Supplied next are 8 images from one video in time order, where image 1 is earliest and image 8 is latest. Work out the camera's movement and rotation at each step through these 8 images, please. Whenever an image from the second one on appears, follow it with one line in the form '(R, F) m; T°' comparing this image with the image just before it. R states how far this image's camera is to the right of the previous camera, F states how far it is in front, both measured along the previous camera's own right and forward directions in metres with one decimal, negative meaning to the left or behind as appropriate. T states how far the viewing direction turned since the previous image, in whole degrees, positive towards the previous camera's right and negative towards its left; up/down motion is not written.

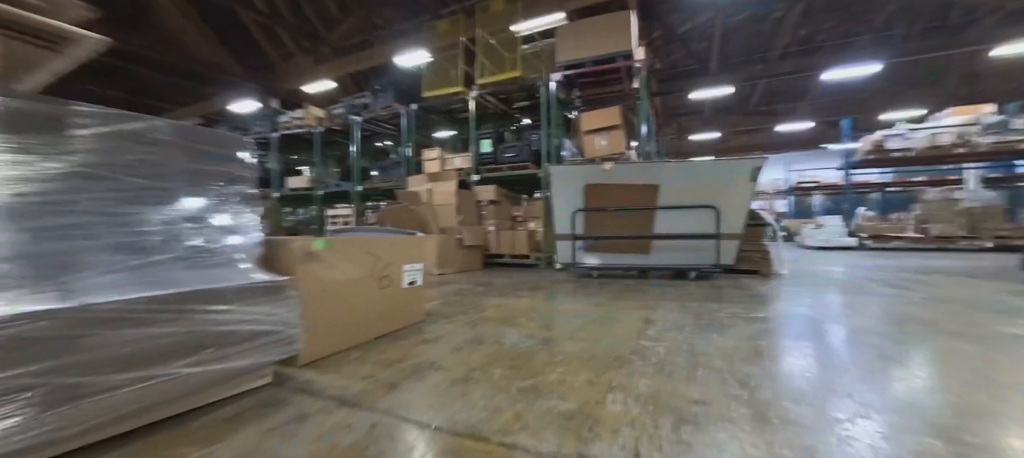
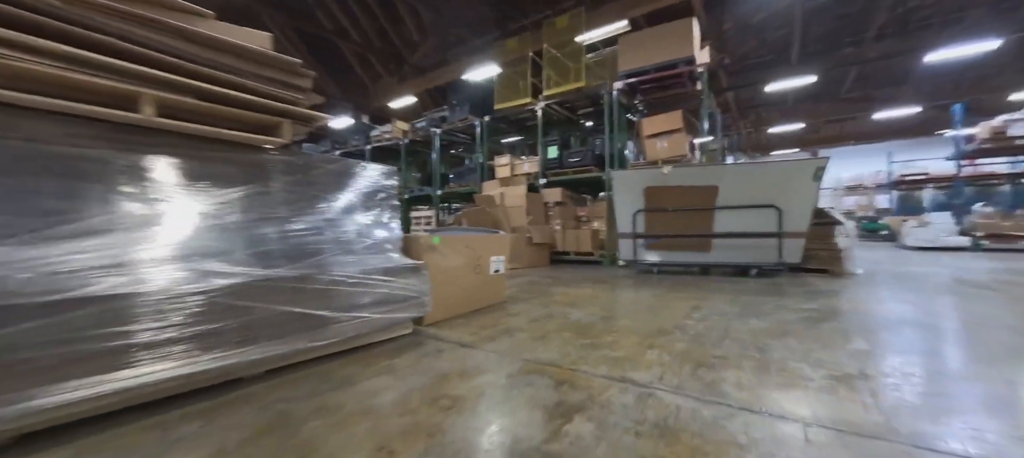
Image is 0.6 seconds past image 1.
(0.0, -0.4) m; -12°
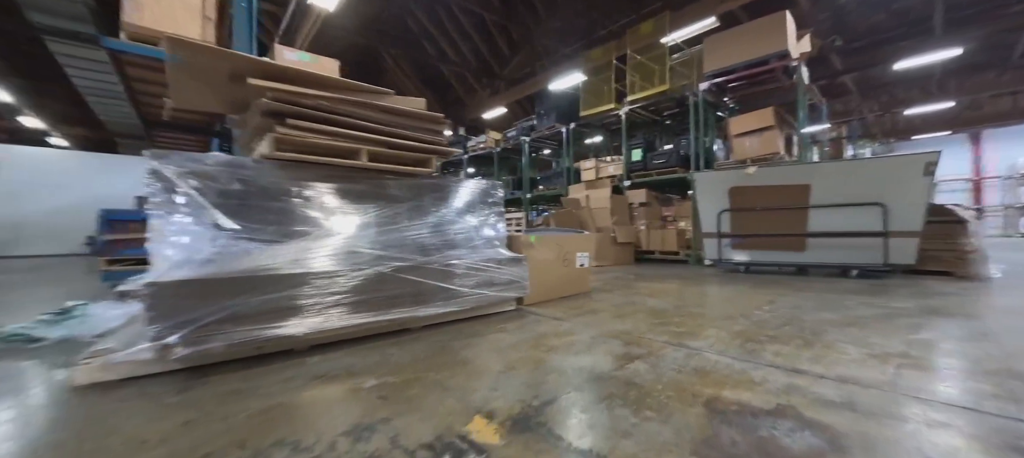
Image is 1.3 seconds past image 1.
(0.0, -0.4) m; -16°
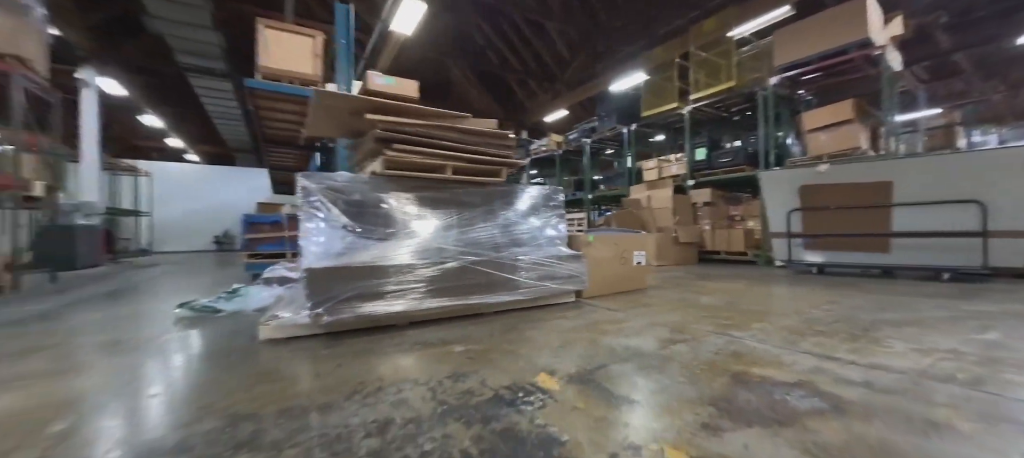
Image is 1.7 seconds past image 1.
(0.0, -0.3) m; -11°
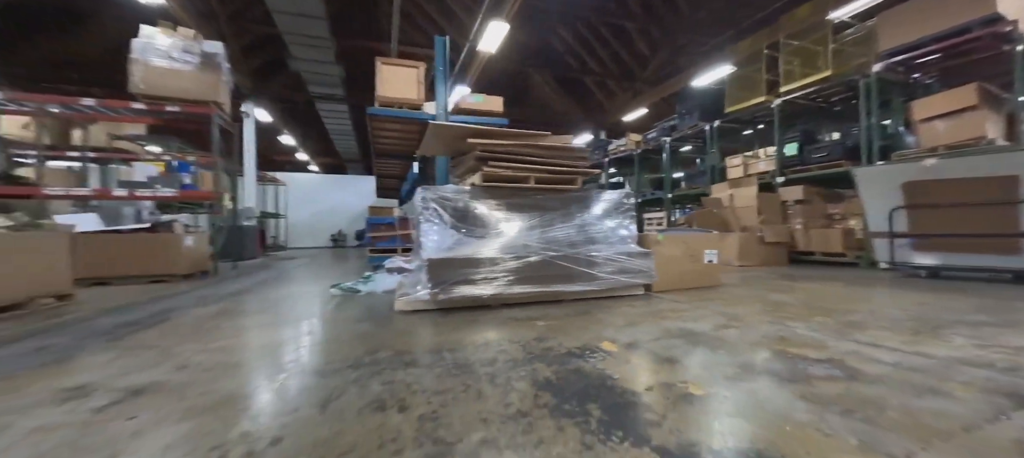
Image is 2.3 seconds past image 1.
(0.0, -0.4) m; -14°
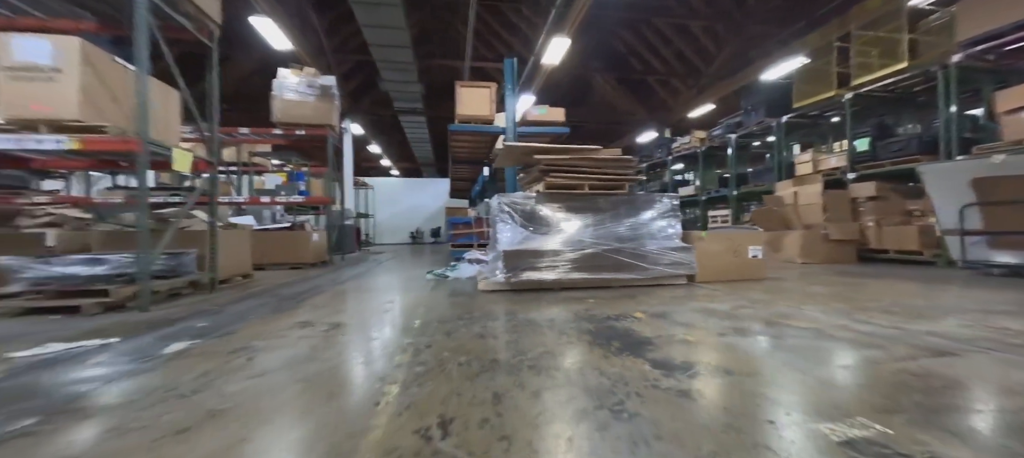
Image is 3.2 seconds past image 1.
(+0.1, -0.5) m; -11°
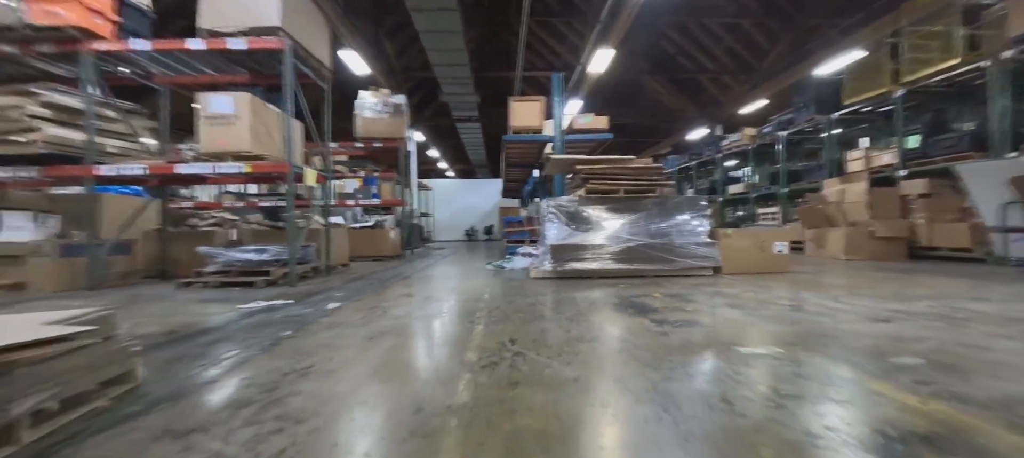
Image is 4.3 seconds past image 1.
(0.0, -0.6) m; -9°
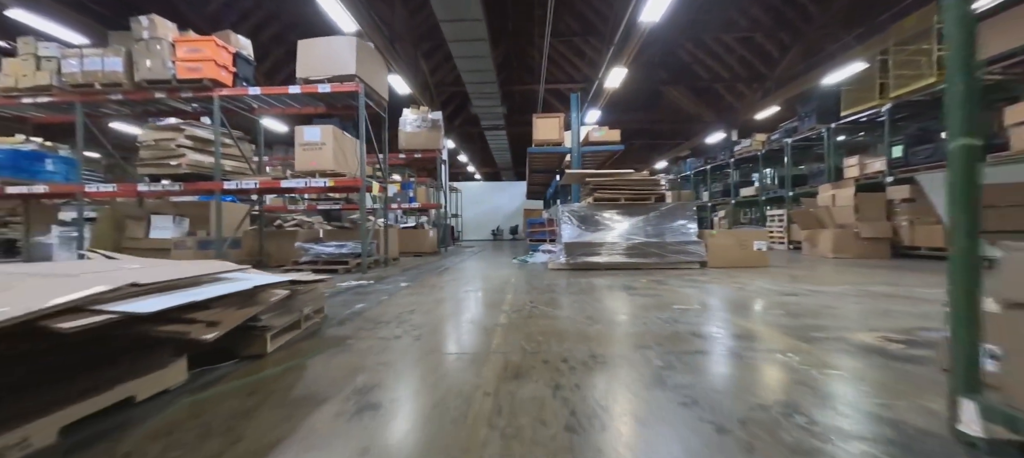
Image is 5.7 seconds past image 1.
(+0.1, -0.8) m; -5°
